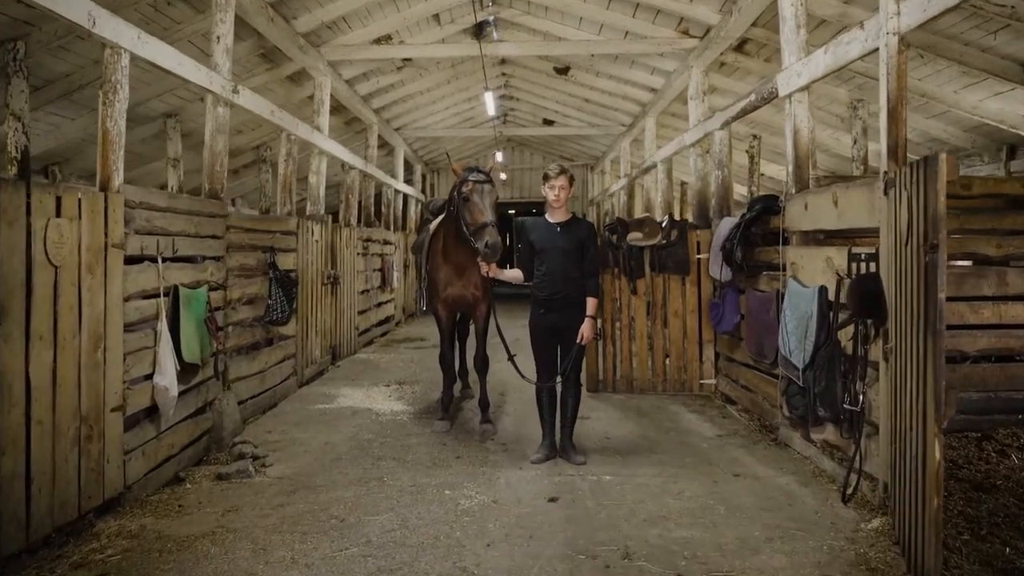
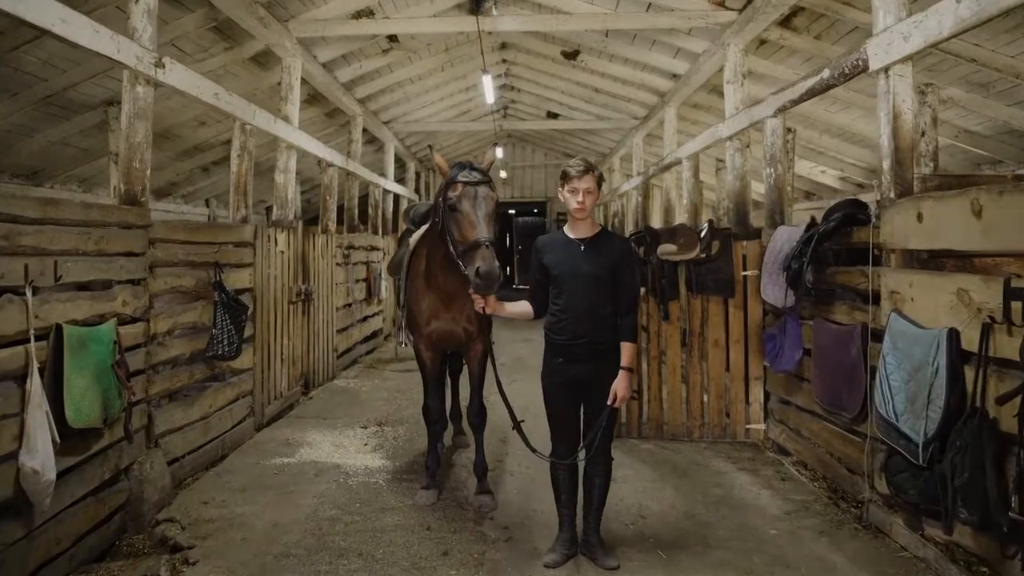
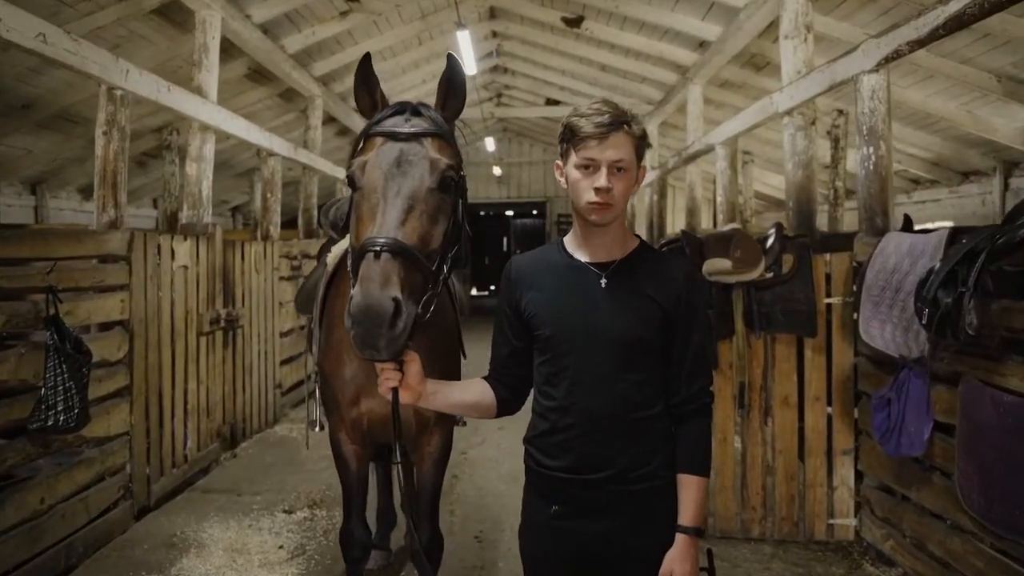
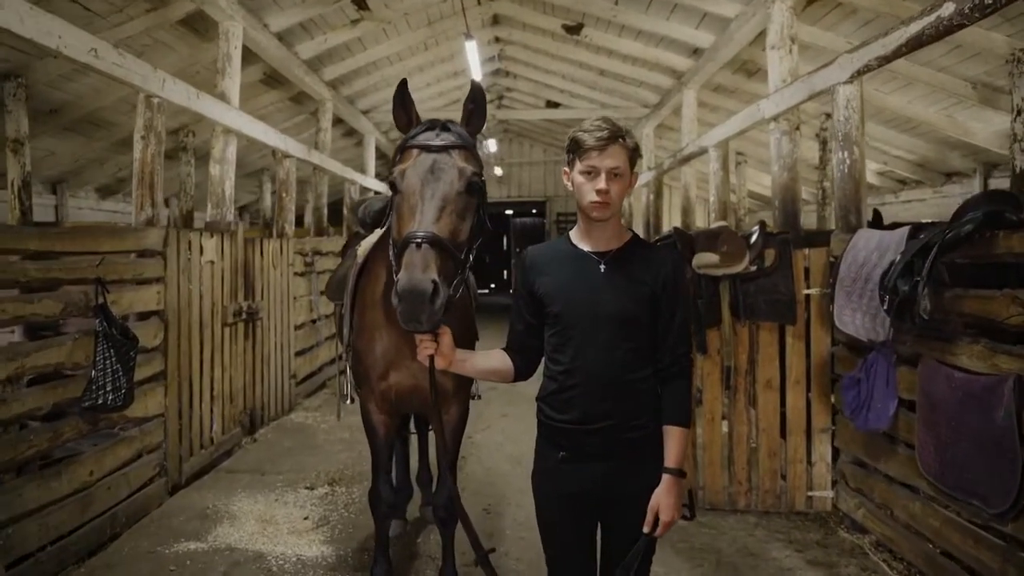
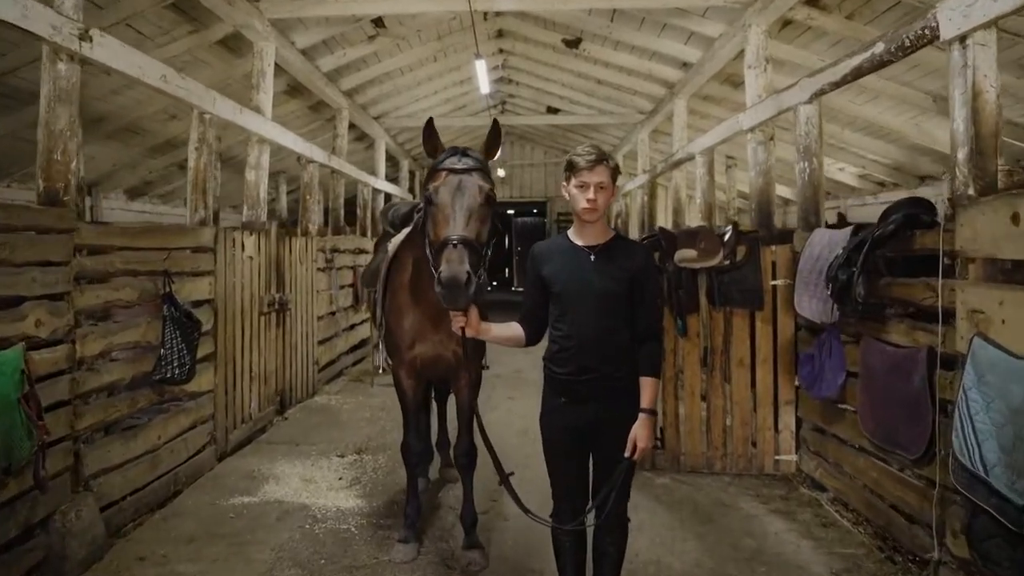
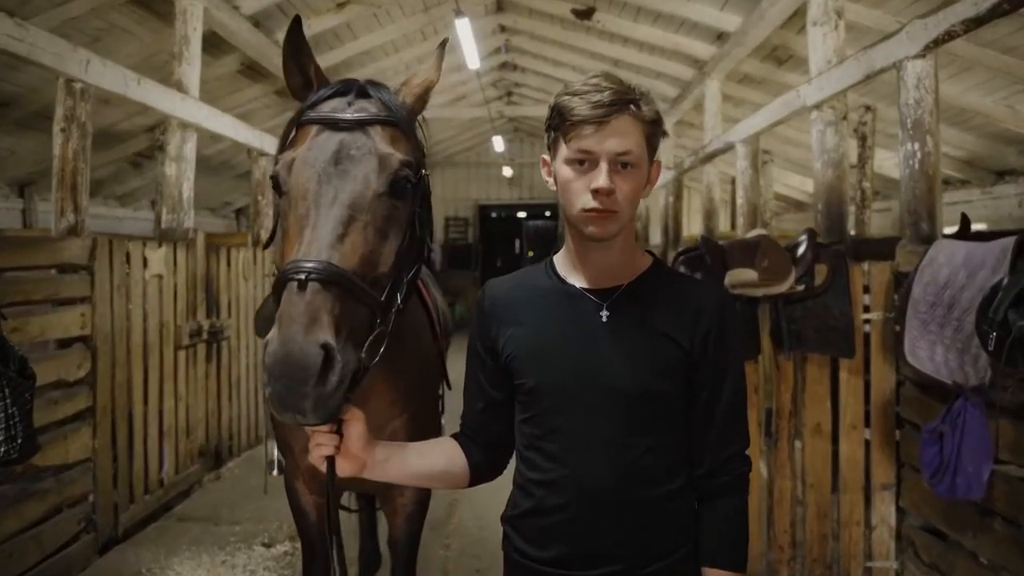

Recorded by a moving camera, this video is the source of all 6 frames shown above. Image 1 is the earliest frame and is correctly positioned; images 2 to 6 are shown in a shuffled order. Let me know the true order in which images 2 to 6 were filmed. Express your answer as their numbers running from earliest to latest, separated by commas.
2, 5, 4, 3, 6
